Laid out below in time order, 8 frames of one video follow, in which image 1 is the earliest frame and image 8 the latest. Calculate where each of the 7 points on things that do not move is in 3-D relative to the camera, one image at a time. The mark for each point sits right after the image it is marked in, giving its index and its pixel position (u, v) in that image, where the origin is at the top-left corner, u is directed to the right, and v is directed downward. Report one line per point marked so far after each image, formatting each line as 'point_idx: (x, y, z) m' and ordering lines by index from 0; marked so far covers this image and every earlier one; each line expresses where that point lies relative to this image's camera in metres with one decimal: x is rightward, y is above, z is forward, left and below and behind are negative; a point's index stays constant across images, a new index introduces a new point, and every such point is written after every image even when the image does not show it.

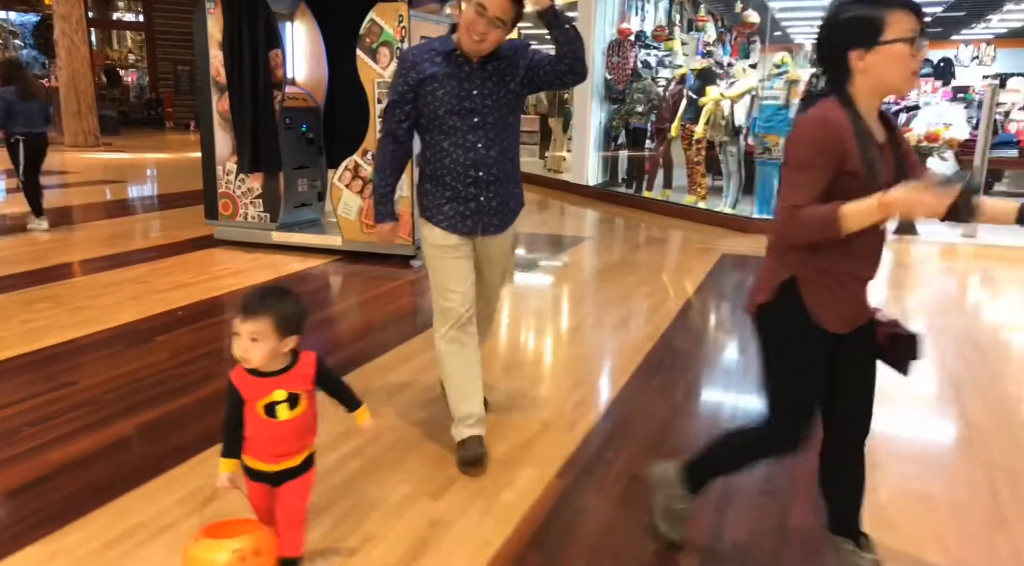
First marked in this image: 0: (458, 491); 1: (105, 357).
0: (-0.2, -0.6, +2.3) m
1: (-1.7, -0.3, +3.3) m
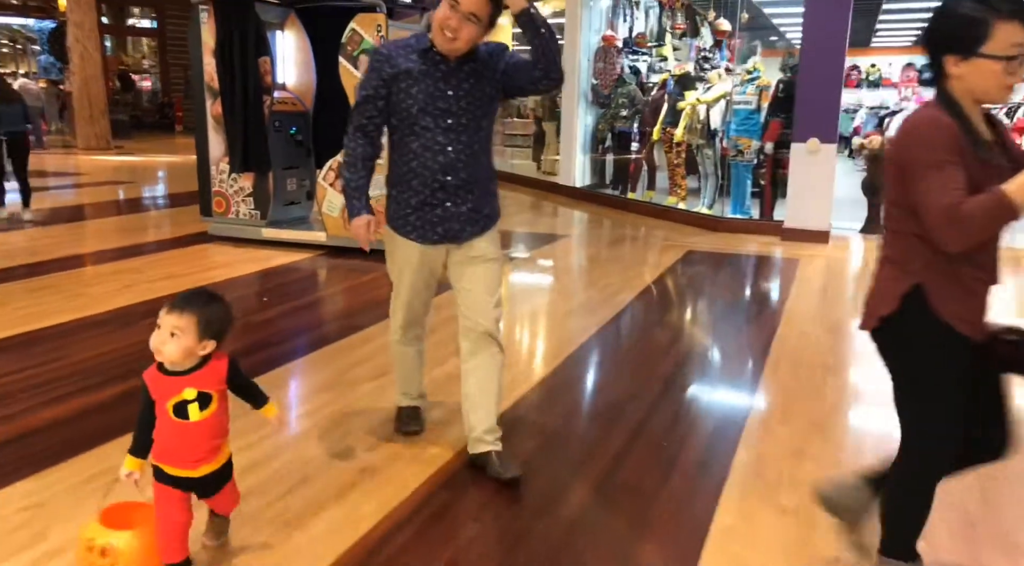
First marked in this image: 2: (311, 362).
0: (-0.4, -0.5, +2.6) m
1: (-1.9, -0.3, +3.6) m
2: (-0.9, -0.4, +3.5) m
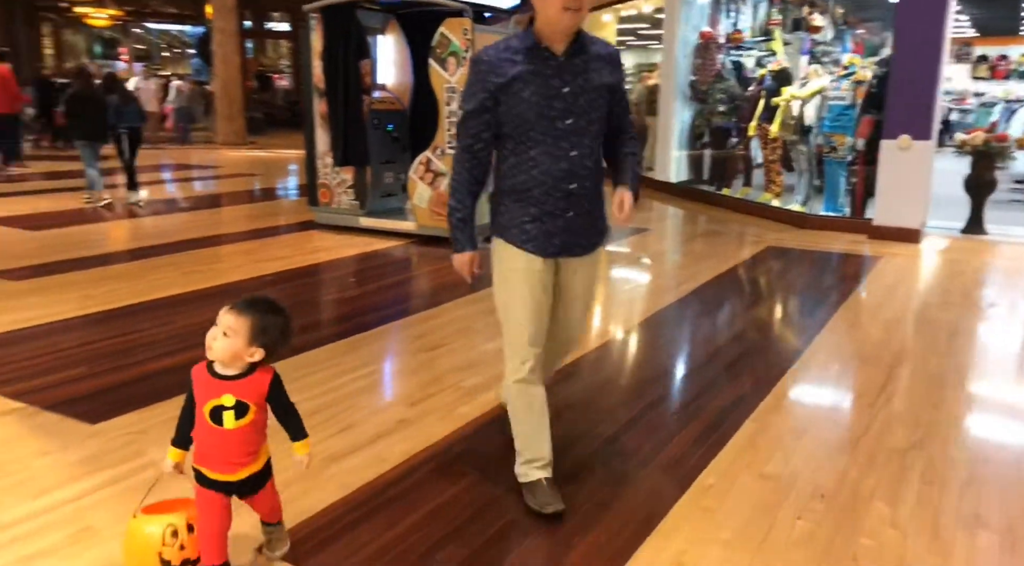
0: (-0.3, -0.4, +3.0) m
1: (-1.6, -0.1, +4.2) m
2: (-0.7, -0.3, +4.0) m
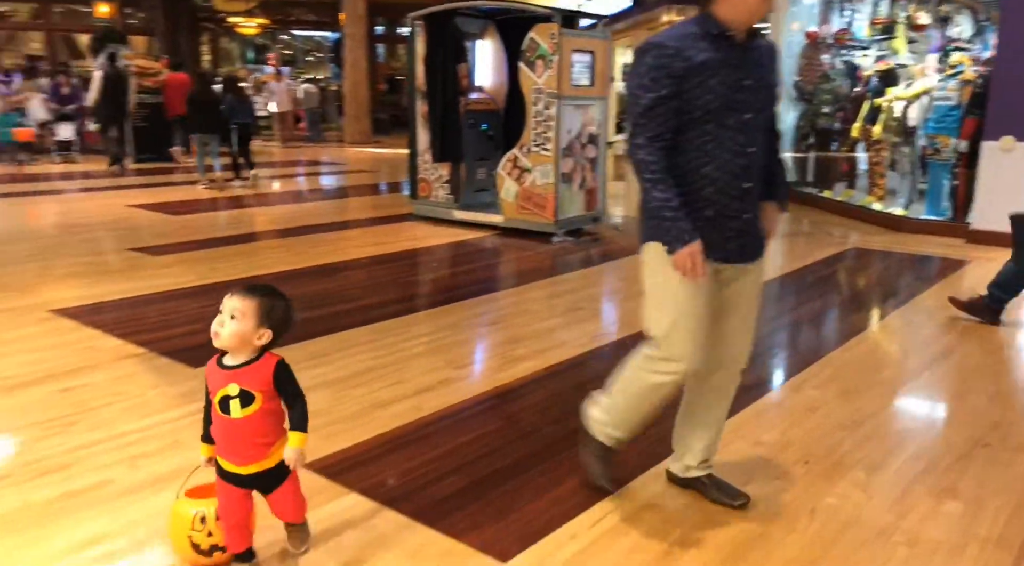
0: (-0.2, -0.3, +3.4) m
1: (-1.3, 0.0, +4.8) m
2: (-0.3, -0.2, +4.4) m
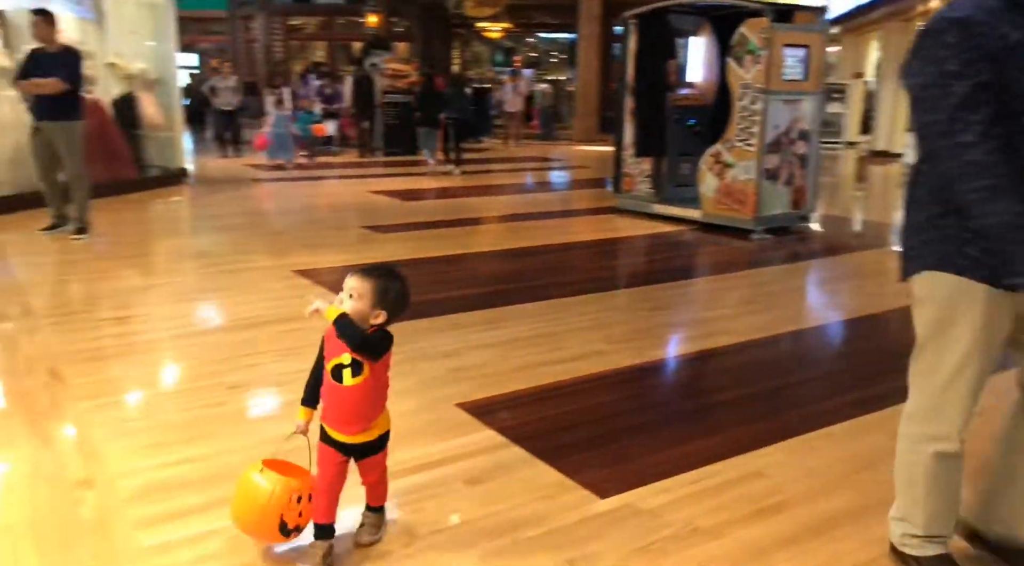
0: (+0.5, -0.3, +3.6) m
1: (-0.1, +0.1, +5.2) m
2: (+0.7, -0.1, +4.6) m
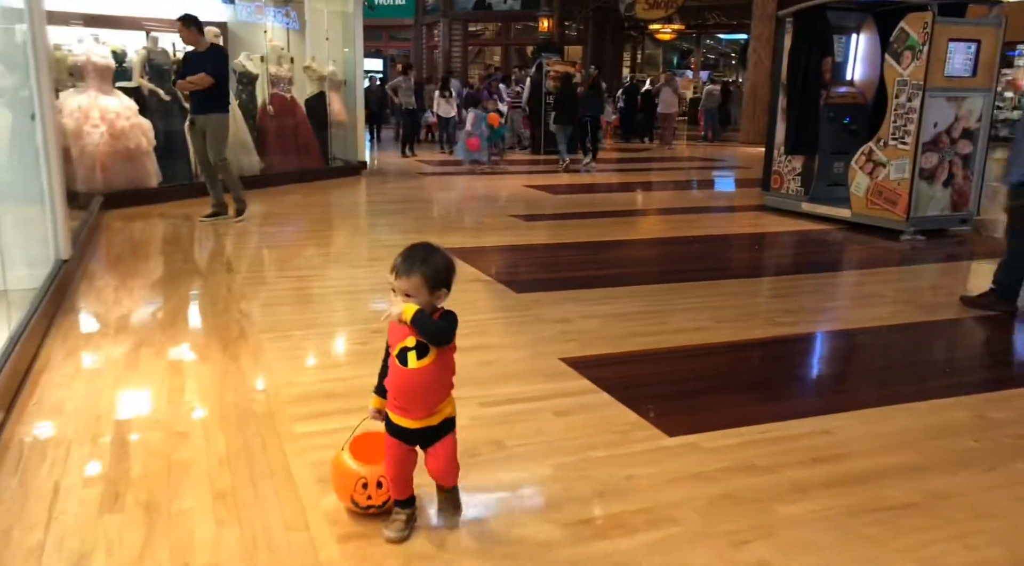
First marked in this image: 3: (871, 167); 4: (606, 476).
0: (+1.1, -0.2, +3.8) m
1: (+0.9, +0.2, +5.5) m
2: (+1.5, 0.0, +4.8) m
3: (+2.9, +0.9, +6.3) m
4: (+0.2, -0.5, +2.1) m
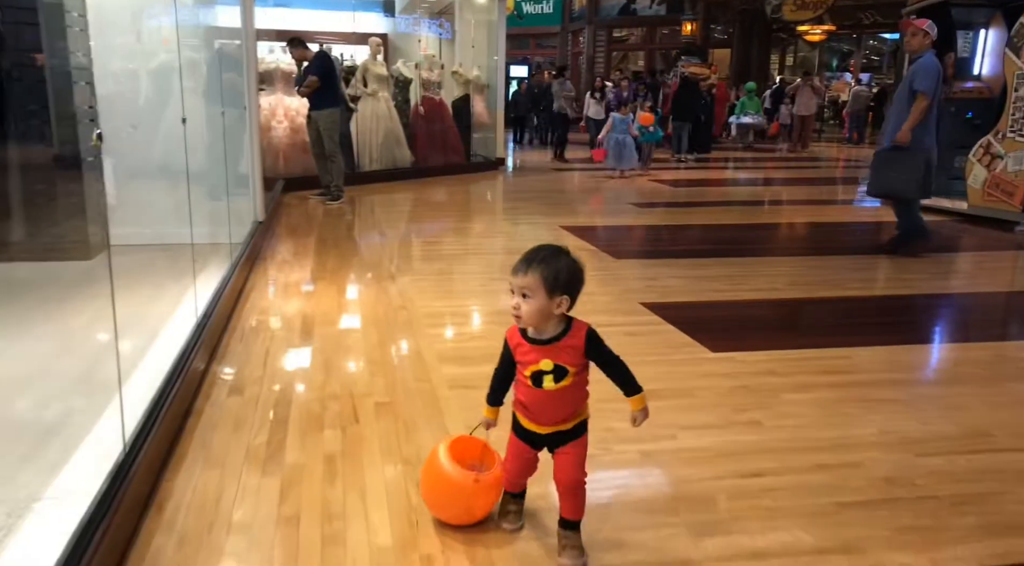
0: (+1.6, 0.0, +4.2) m
1: (+1.7, +0.4, +6.0) m
2: (+2.2, +0.1, +5.1) m
3: (+3.8, +1.0, +6.4) m
4: (+0.5, -0.3, +2.8) m
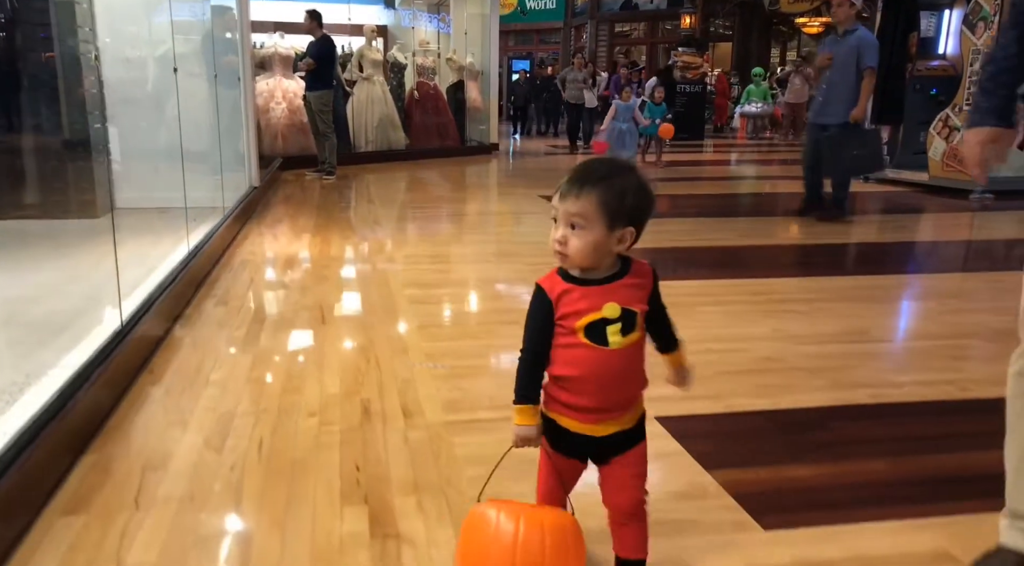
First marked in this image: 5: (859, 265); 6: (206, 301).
0: (+1.5, +0.2, +4.6) m
1: (+1.6, +0.6, +6.4) m
2: (+2.0, +0.4, +5.5) m
3: (+3.7, +1.3, +6.7) m
4: (+0.3, 0.0, +3.1) m
5: (+1.7, +0.1, +3.8) m
6: (-1.1, -0.1, +2.9) m
